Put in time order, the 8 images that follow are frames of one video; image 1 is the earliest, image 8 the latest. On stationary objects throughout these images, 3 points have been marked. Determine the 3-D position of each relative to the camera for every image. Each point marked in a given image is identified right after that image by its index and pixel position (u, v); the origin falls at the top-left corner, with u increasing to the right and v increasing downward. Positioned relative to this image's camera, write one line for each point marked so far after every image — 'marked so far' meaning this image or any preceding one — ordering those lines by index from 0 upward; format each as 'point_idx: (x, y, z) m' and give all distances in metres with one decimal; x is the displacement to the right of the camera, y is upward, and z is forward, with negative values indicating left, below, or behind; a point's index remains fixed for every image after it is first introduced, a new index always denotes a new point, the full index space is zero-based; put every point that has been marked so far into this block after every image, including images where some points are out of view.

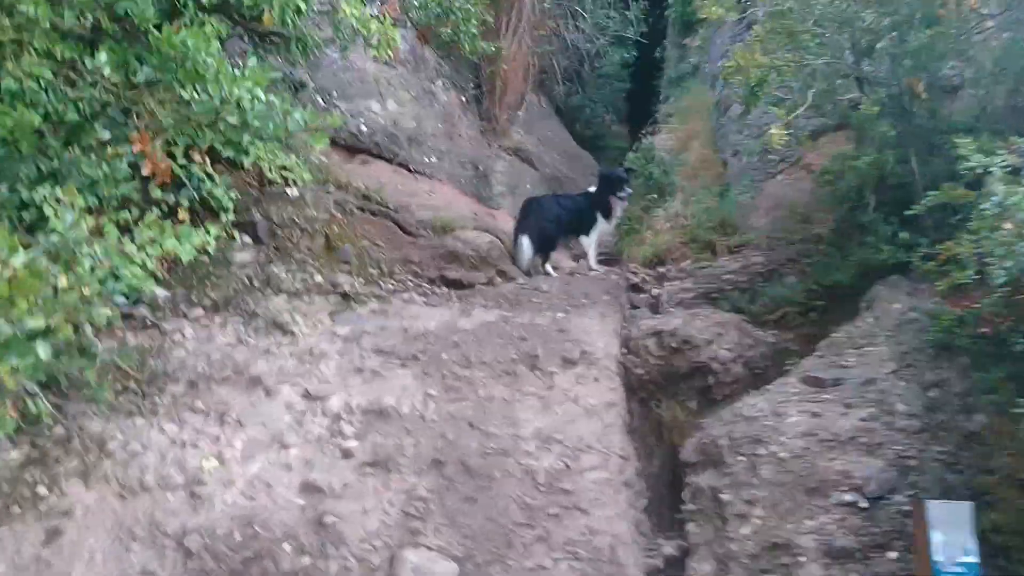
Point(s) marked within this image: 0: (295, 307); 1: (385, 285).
0: (-1.4, -0.1, +5.1) m
1: (-0.9, 0.0, +6.0) m
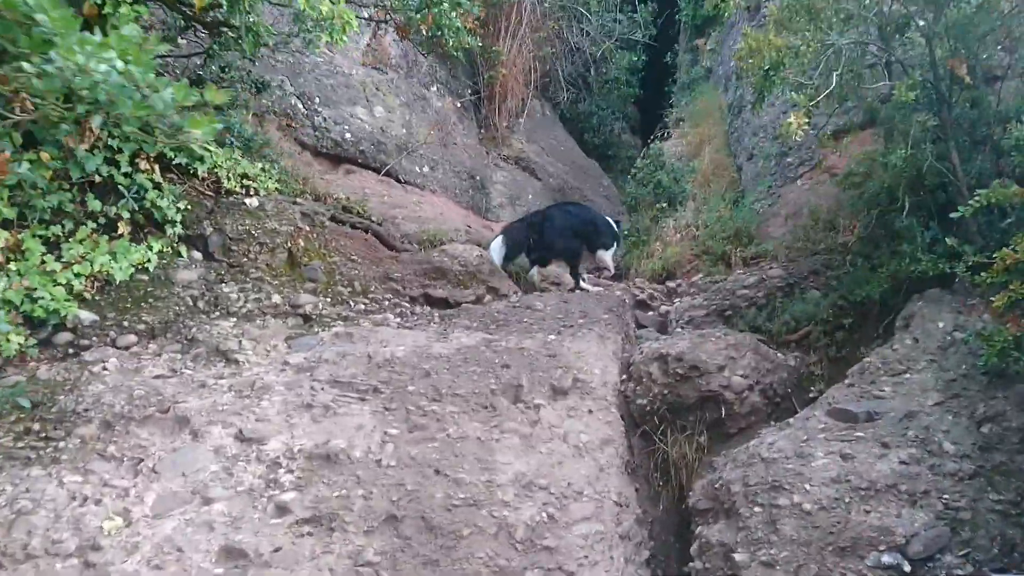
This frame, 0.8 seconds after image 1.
0: (-1.5, -0.2, +4.5) m
1: (-1.0, -0.1, +5.3) m
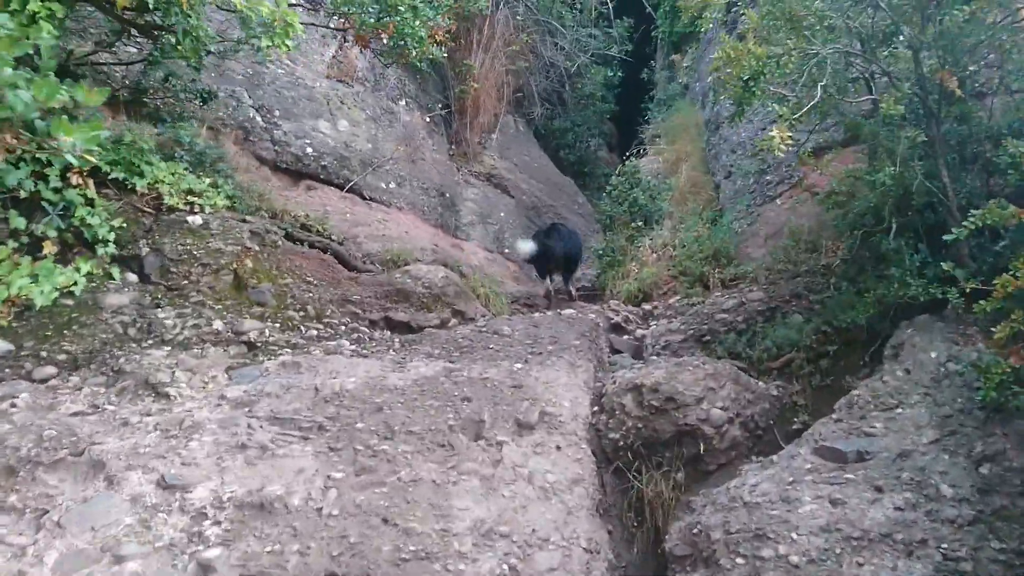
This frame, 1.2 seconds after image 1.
0: (-1.7, -0.4, +4.1) m
1: (-1.2, -0.3, +5.0) m
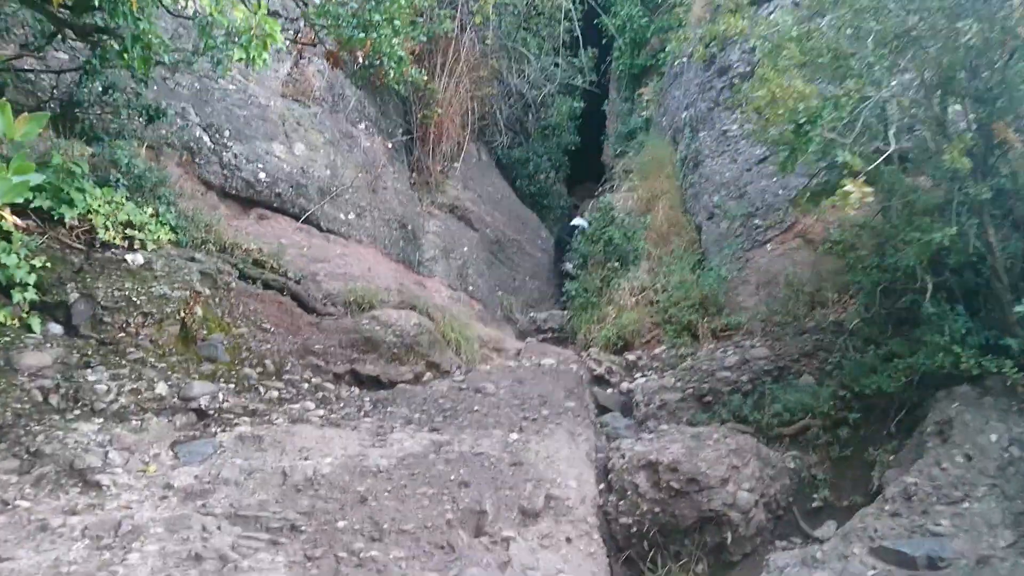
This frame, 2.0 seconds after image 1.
0: (-1.7, -0.6, +3.3) m
1: (-1.3, -0.5, +4.2) m
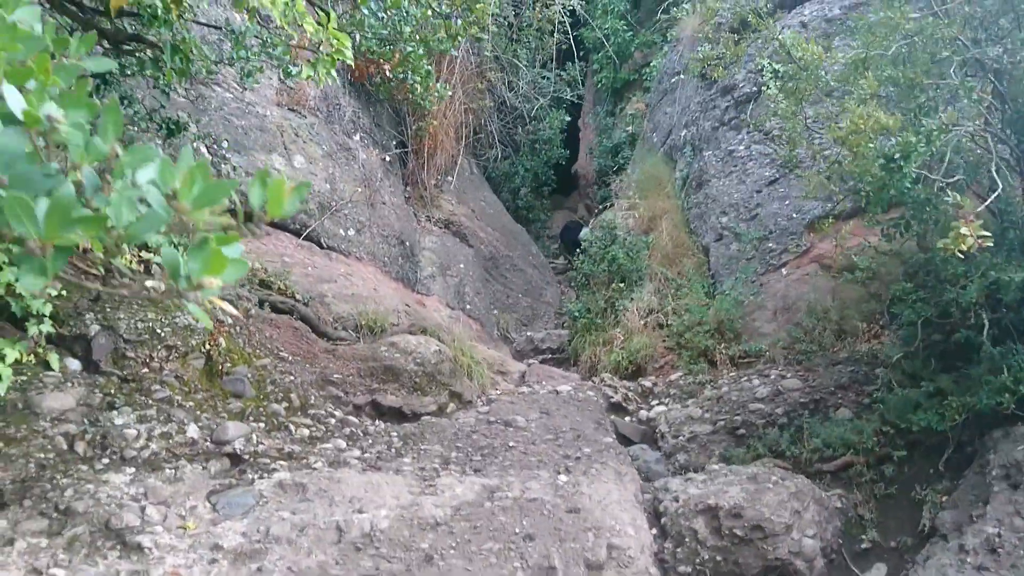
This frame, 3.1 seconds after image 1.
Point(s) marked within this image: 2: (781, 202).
0: (-1.4, -0.8, +3.0) m
1: (-1.0, -0.7, +3.9) m
2: (+2.4, +0.8, +7.2) m
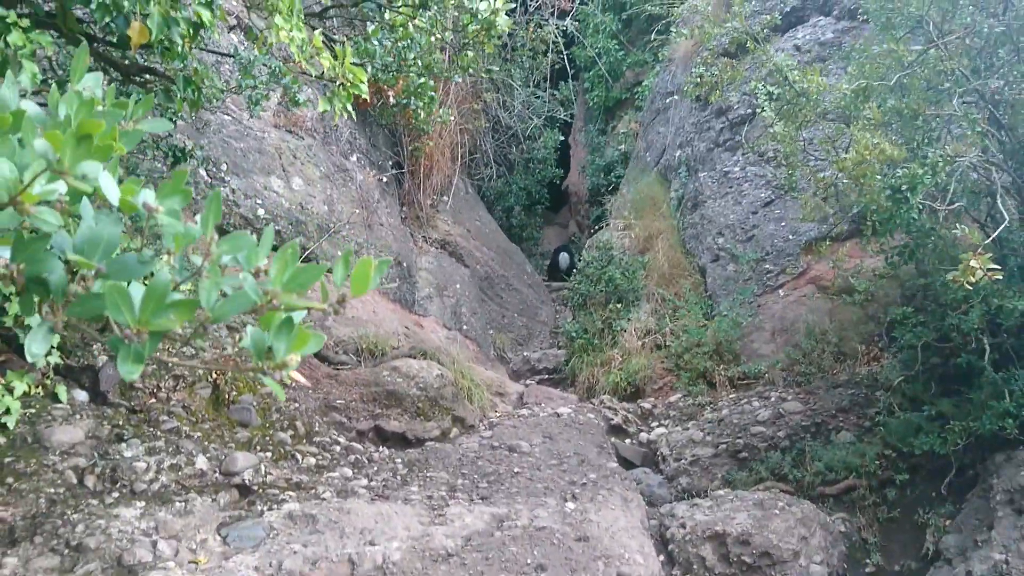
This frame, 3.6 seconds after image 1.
0: (-1.3, -0.9, +3.0) m
1: (-1.0, -0.8, +3.9) m
2: (+2.4, +0.6, +7.2) m
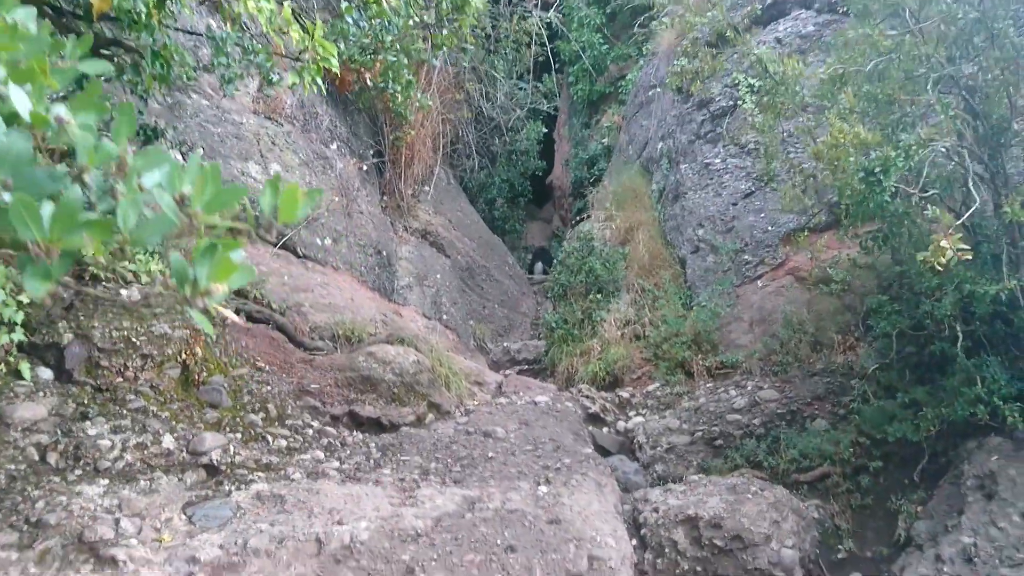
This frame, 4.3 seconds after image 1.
0: (-1.4, -0.8, +2.9) m
1: (-1.1, -0.7, +3.9) m
2: (+2.2, +0.7, +7.3) m
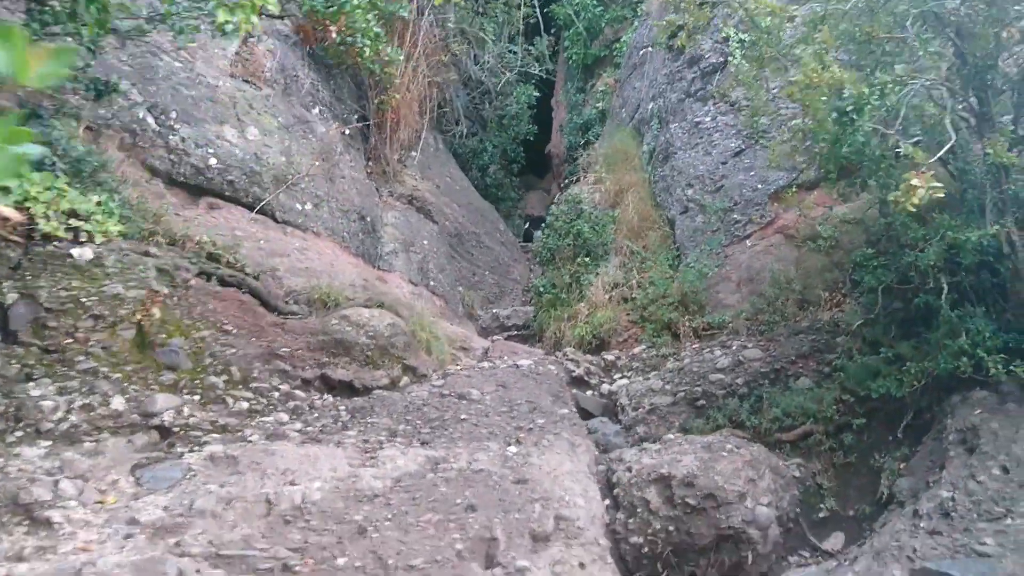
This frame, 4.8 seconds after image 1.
0: (-1.6, -0.6, +2.9) m
1: (-1.3, -0.5, +3.8) m
2: (+2.1, +1.0, +7.1) m
